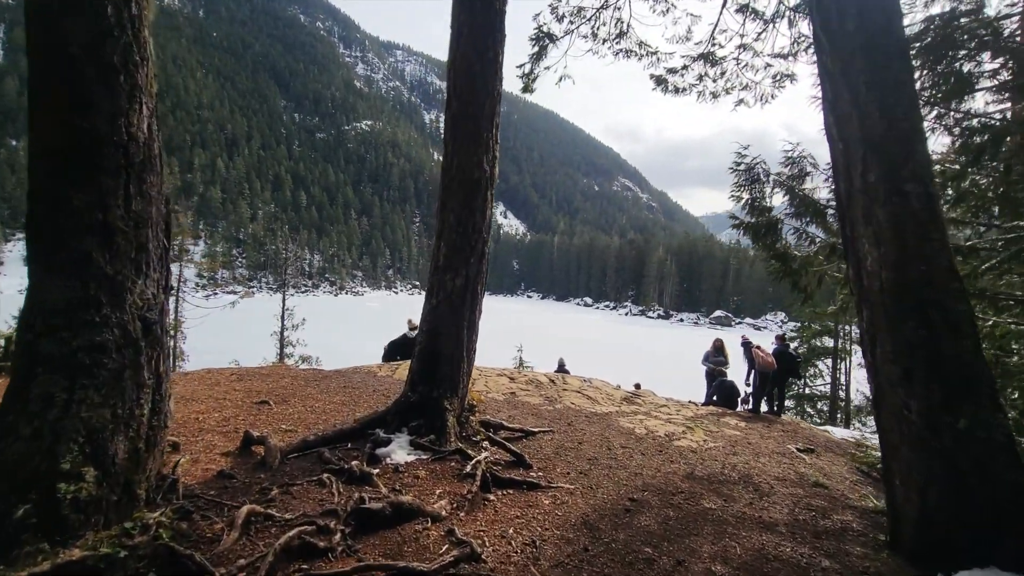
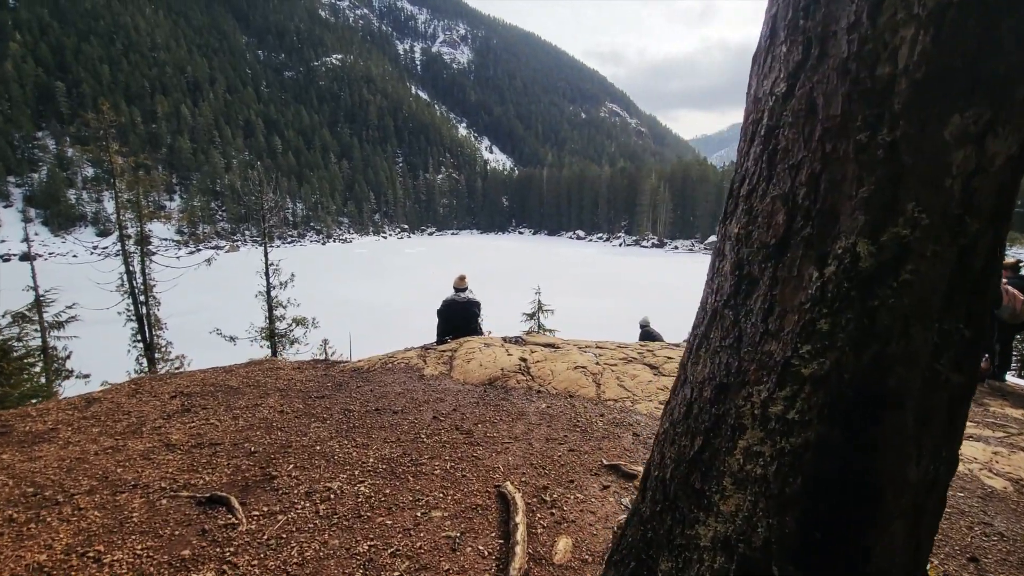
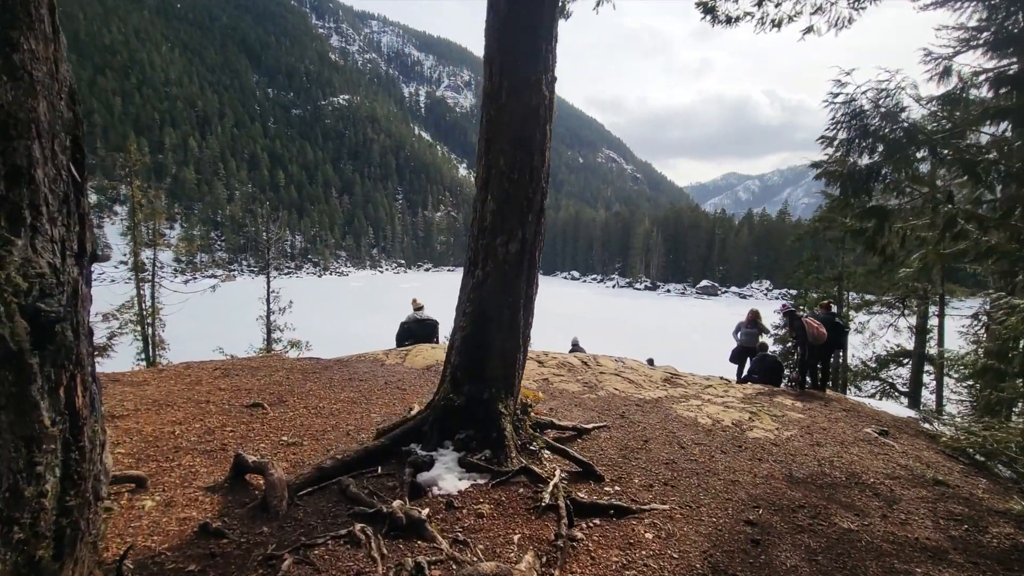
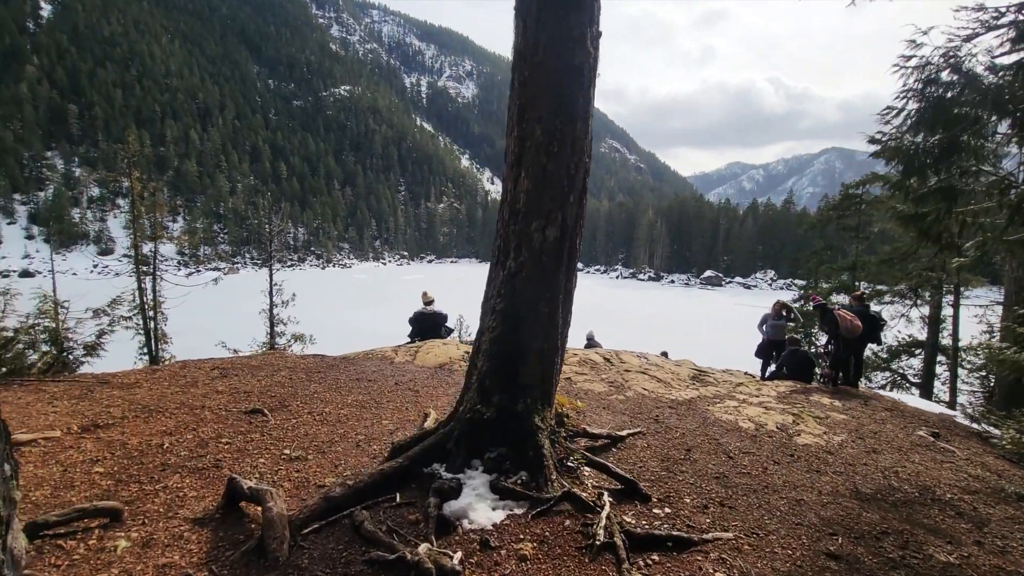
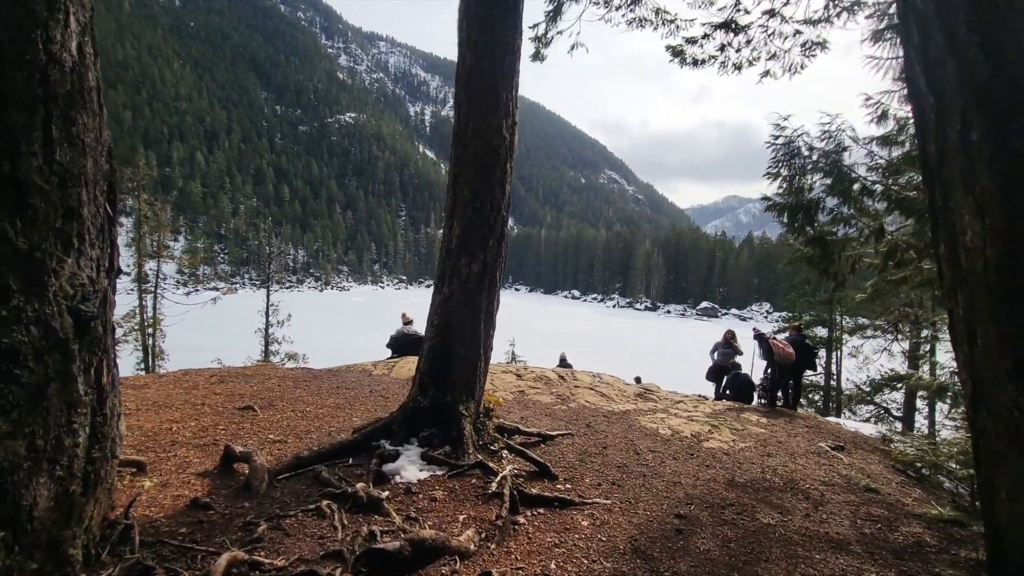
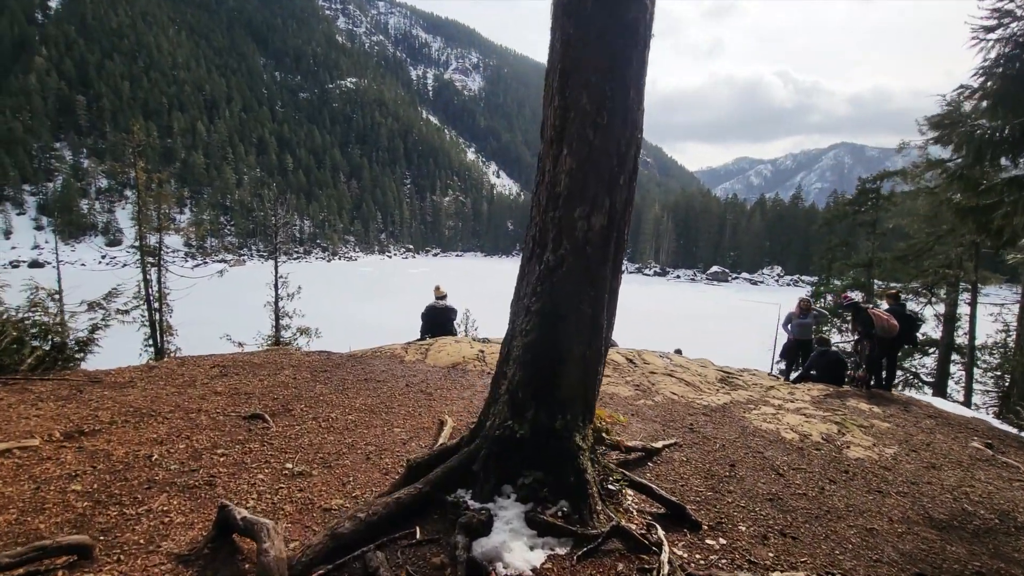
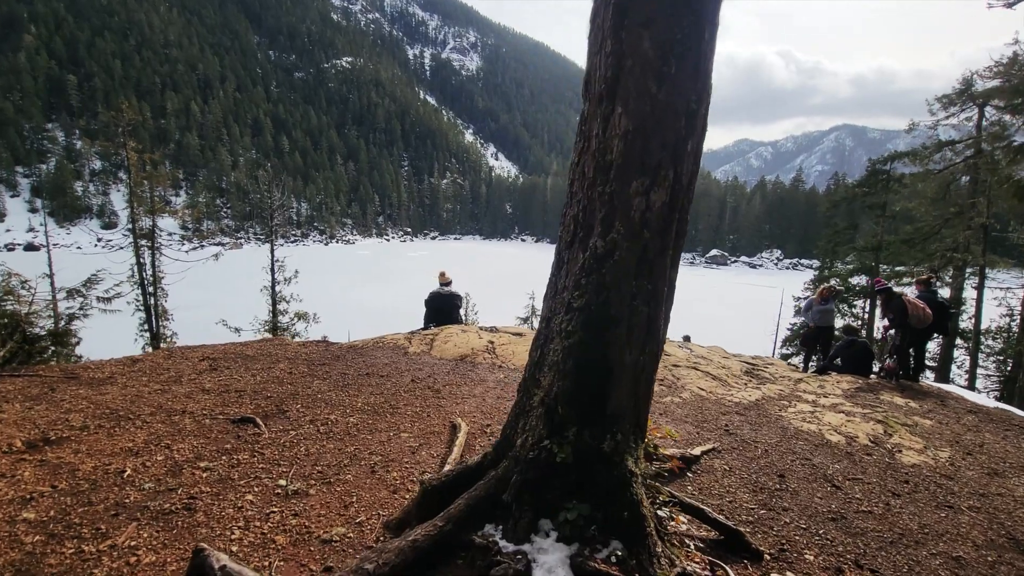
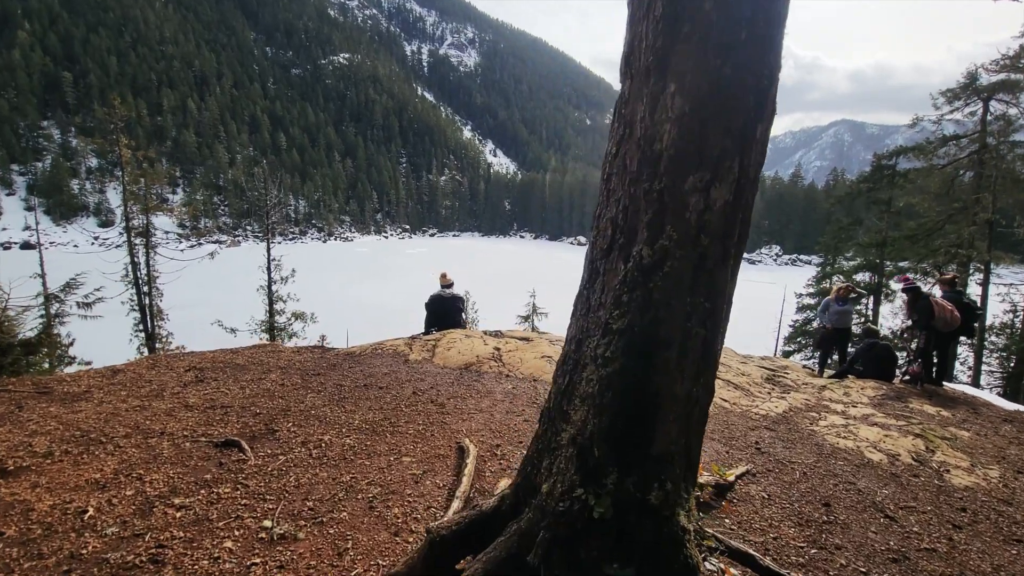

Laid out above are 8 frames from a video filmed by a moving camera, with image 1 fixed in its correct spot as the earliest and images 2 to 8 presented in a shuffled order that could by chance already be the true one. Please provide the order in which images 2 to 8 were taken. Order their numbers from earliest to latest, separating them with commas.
5, 3, 4, 6, 7, 8, 2
